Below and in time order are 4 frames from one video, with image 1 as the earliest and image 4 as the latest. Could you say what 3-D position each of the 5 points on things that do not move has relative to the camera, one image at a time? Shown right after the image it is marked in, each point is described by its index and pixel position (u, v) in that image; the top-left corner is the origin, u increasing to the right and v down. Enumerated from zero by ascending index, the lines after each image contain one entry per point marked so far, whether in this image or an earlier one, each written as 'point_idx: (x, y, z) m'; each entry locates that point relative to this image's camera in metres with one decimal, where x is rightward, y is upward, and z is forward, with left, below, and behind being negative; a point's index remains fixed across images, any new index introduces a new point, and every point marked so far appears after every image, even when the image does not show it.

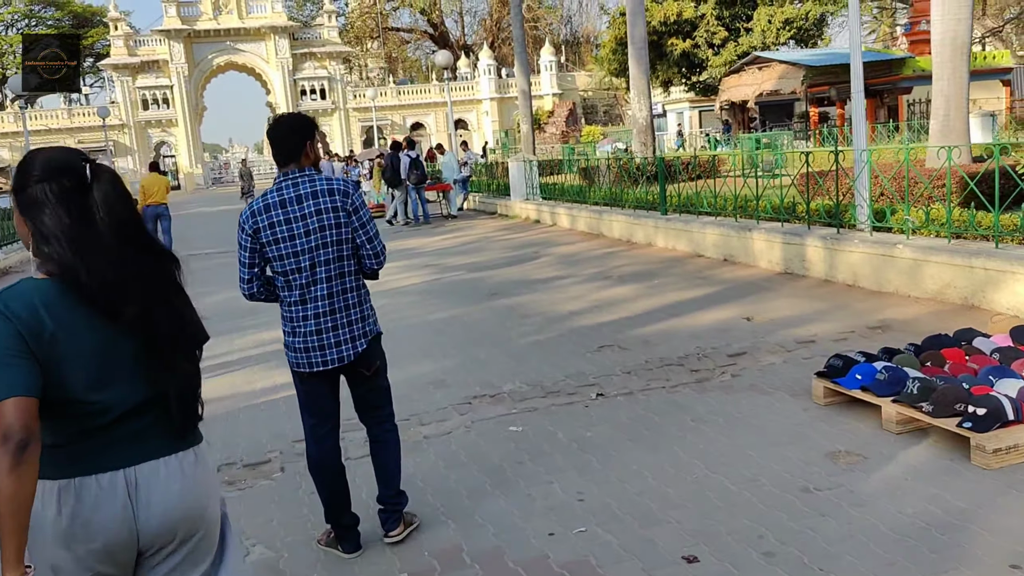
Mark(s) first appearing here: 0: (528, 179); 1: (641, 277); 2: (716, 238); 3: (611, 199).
0: (+0.3, +2.0, +15.8) m
1: (+1.3, +0.1, +8.7) m
2: (+2.1, +0.5, +9.3) m
3: (+1.4, +1.3, +12.6) m
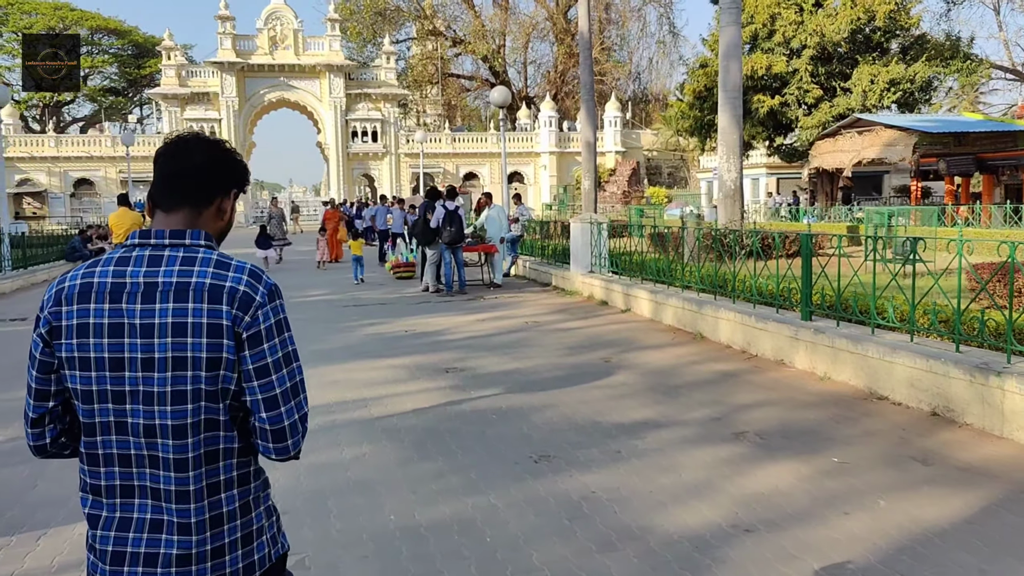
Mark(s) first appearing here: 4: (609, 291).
0: (+1.2, +0.6, +12.3) m
1: (+1.7, -0.9, +5.0) m
2: (+2.6, -0.5, +5.6) m
3: (+2.1, 0.0, +9.0) m
4: (+1.2, 0.0, +11.1) m
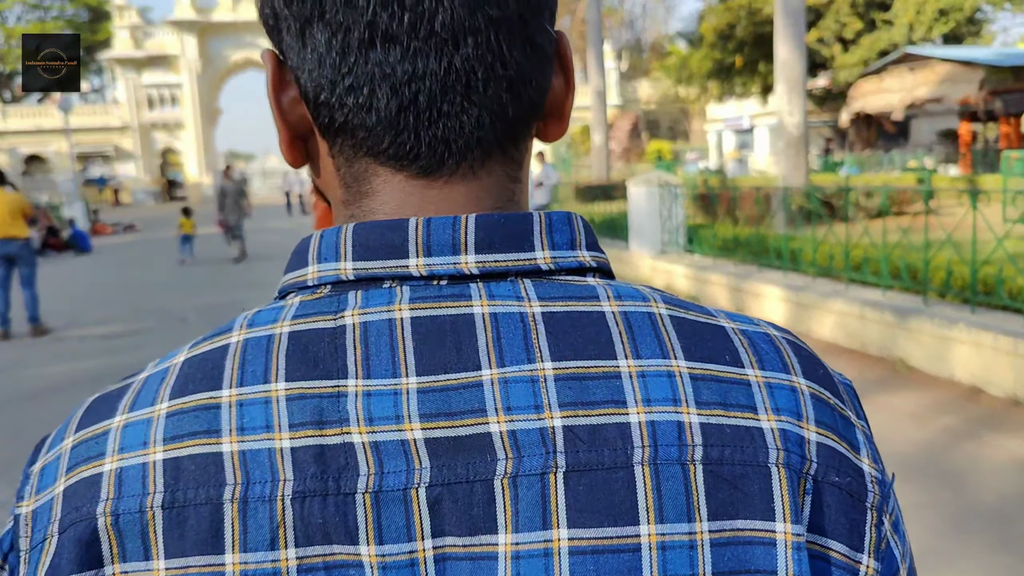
0: (+1.6, +0.7, +9.0) m
1: (+2.3, -1.0, +1.8) m
2: (+3.1, -0.6, +2.3) m
3: (+2.6, +0.1, +5.7) m
4: (+1.7, +0.1, +7.8) m
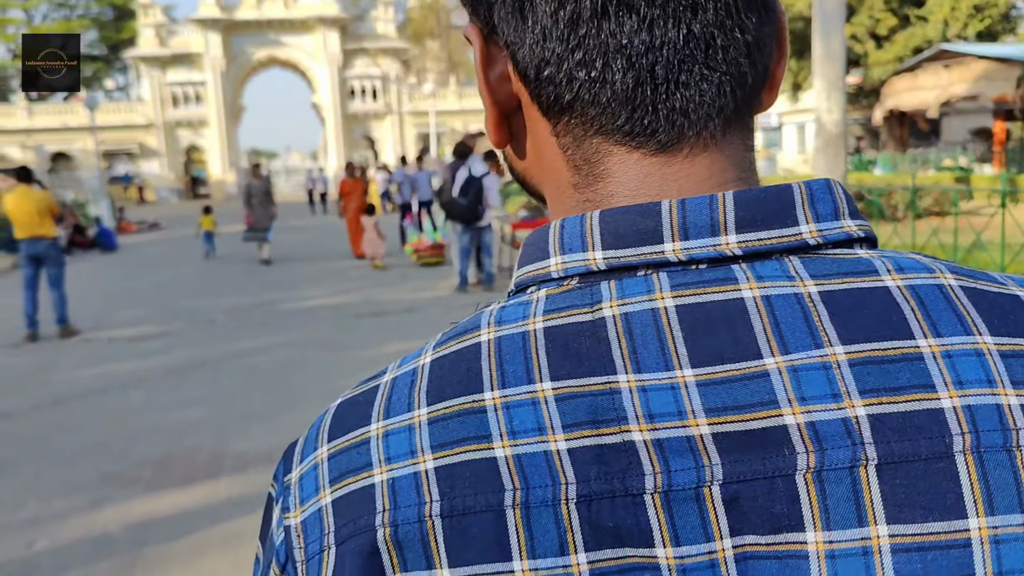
0: (+2.0, +0.8, +8.8) m
1: (+2.6, -1.0, +1.6) m
2: (+3.5, -0.6, +2.1) m
3: (+3.0, +0.1, +5.5) m
4: (+2.1, +0.1, +7.7) m
